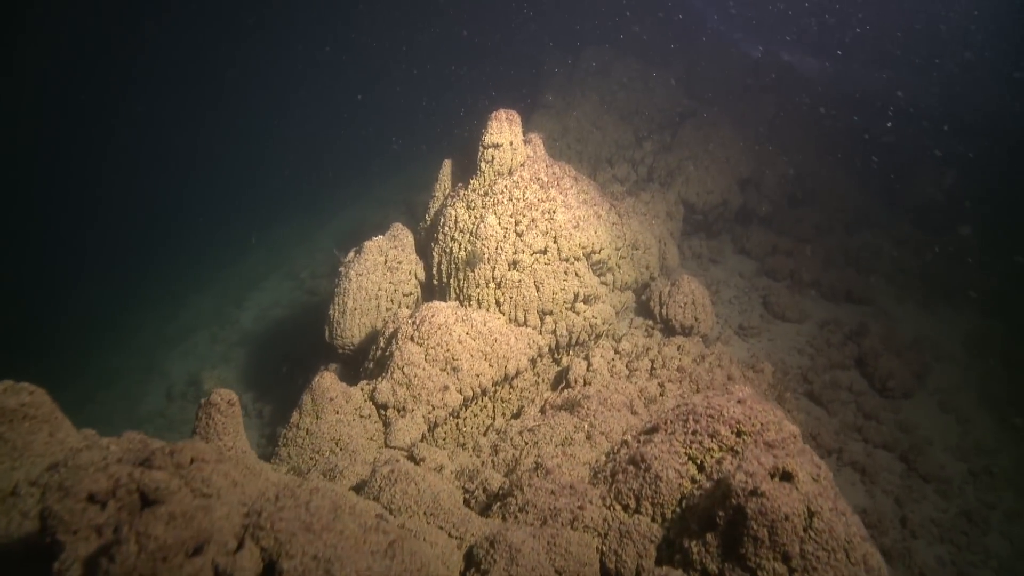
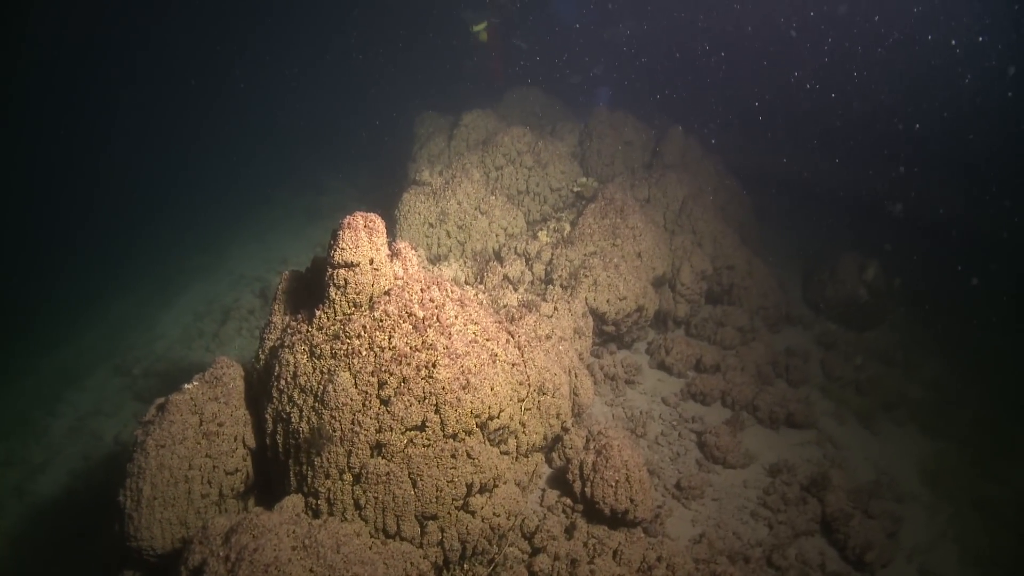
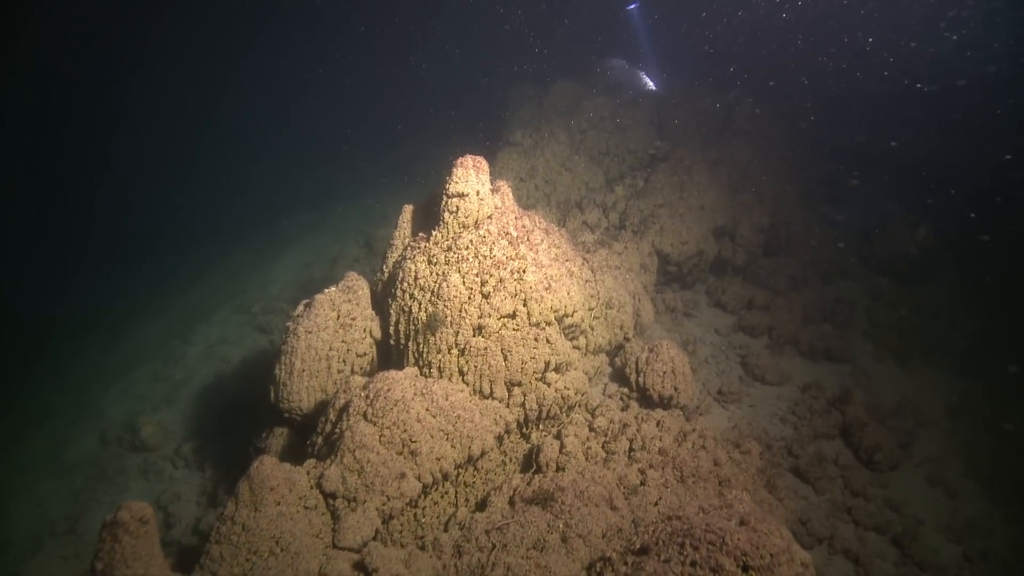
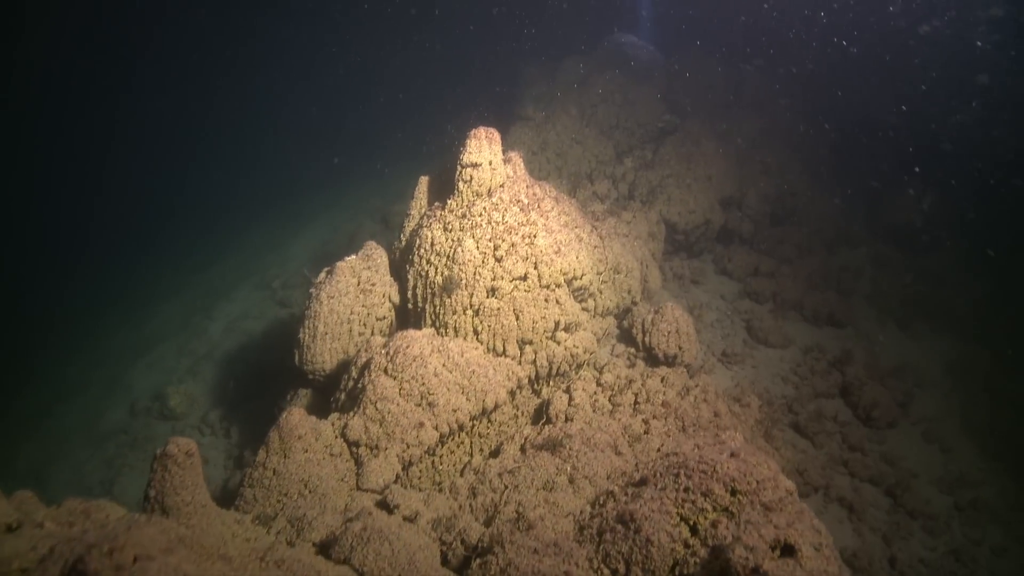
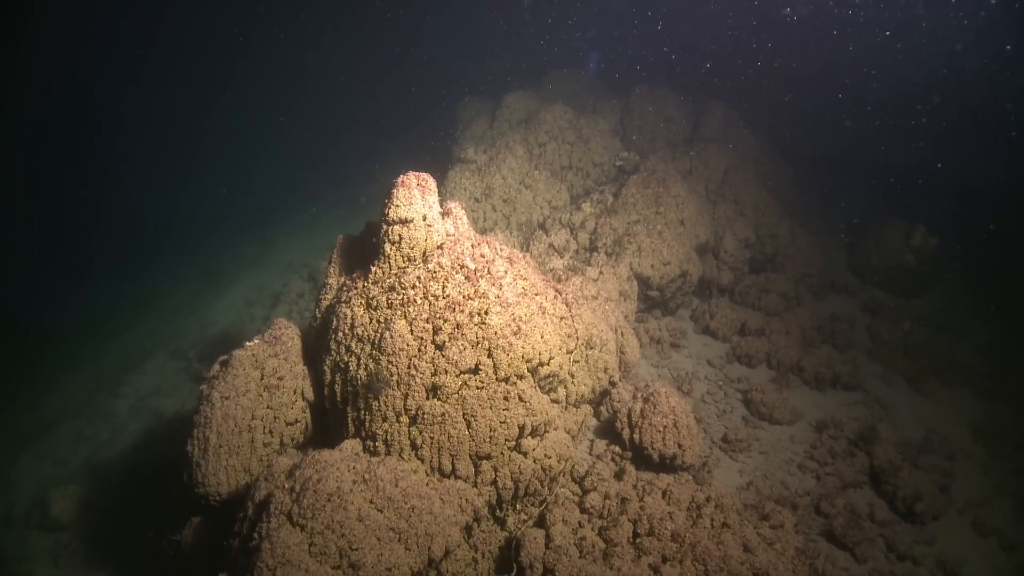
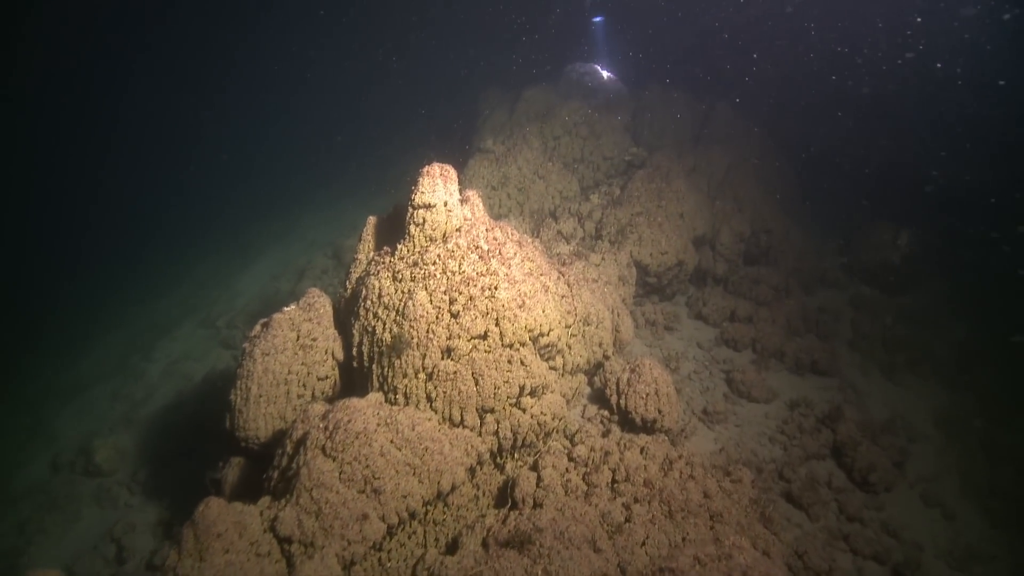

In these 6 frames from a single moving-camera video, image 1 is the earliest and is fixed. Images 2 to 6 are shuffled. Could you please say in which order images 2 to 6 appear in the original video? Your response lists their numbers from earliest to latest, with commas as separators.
4, 3, 6, 5, 2
